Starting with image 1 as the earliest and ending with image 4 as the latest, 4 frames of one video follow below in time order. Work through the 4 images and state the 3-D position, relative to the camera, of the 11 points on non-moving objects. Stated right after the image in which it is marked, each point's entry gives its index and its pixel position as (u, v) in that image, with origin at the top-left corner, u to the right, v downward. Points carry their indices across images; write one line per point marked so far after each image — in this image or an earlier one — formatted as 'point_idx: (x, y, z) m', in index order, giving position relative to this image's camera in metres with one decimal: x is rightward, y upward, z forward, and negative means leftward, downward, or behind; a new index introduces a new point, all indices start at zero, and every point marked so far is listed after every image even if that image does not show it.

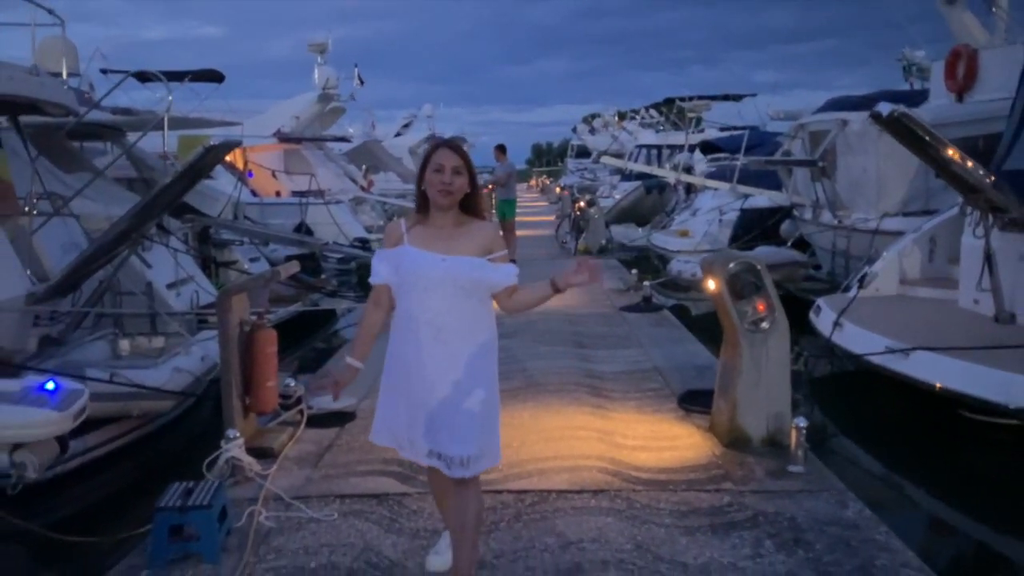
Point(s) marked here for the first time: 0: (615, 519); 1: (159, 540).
0: (+0.5, -1.1, +4.1) m
1: (-1.5, -1.1, +3.8) m
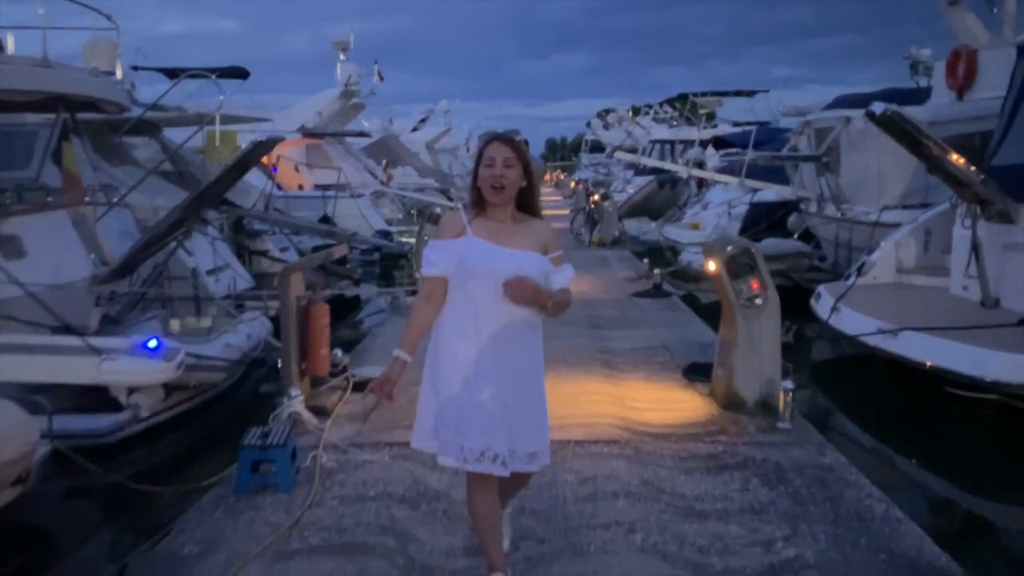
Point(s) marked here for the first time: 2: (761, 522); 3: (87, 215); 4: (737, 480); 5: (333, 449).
0: (+0.6, -1.0, +4.8) m
1: (-1.4, -1.0, +4.5) m
2: (+1.2, -1.1, +4.0) m
3: (-4.4, +0.7, +8.8) m
4: (+1.2, -1.0, +4.5) m
5: (-1.1, -1.0, +5.2) m
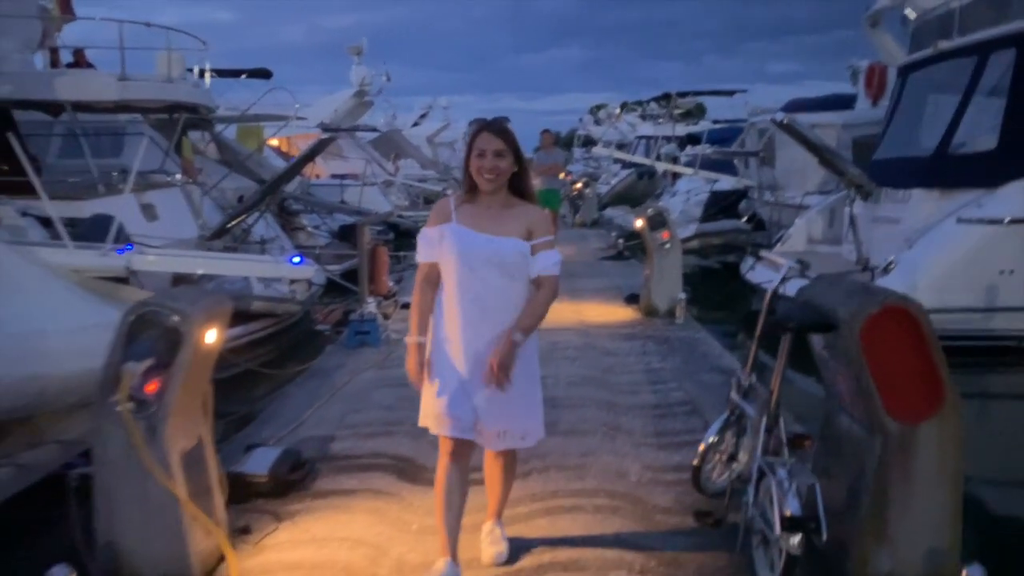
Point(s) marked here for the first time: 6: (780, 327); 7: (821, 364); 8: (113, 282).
0: (+0.6, -0.4, +7.9) m
1: (-1.4, -0.4, +7.6) m
2: (+1.1, -0.6, +7.1) m
3: (-4.4, +1.3, +11.8) m
4: (+1.2, -0.5, +7.6) m
5: (-1.1, -0.4, +8.3) m
6: (+1.1, -0.2, +3.4) m
7: (+1.3, -0.3, +3.5) m
8: (-3.3, +0.1, +7.1) m
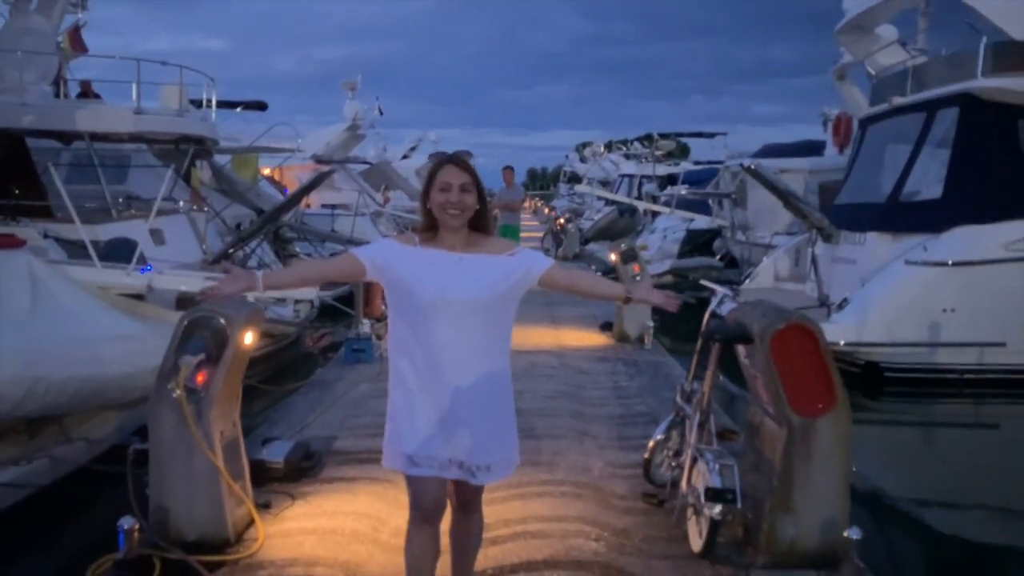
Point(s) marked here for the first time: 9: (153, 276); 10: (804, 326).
0: (+0.4, -0.7, +8.7) m
1: (-1.6, -0.6, +8.3) m
2: (+1.0, -0.8, +7.9) m
3: (-4.6, +1.0, +12.6) m
4: (+1.0, -0.8, +8.4) m
5: (-1.3, -0.7, +9.0) m
6: (+1.0, -0.3, +4.2) m
7: (+1.2, -0.4, +4.3) m
8: (-3.5, -0.1, +7.8) m
9: (-3.4, +0.1, +8.0) m
10: (+1.3, -0.2, +3.9) m
